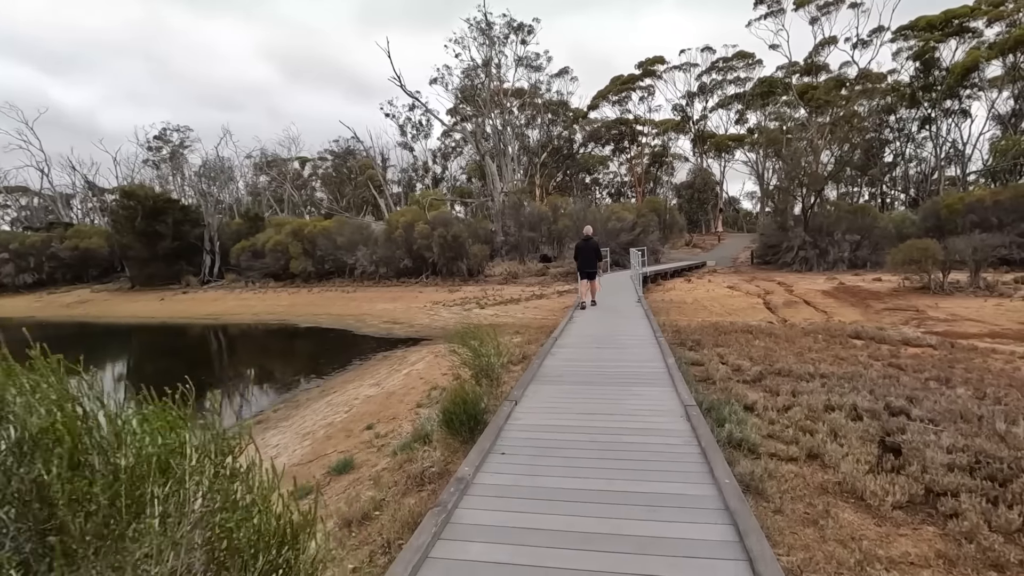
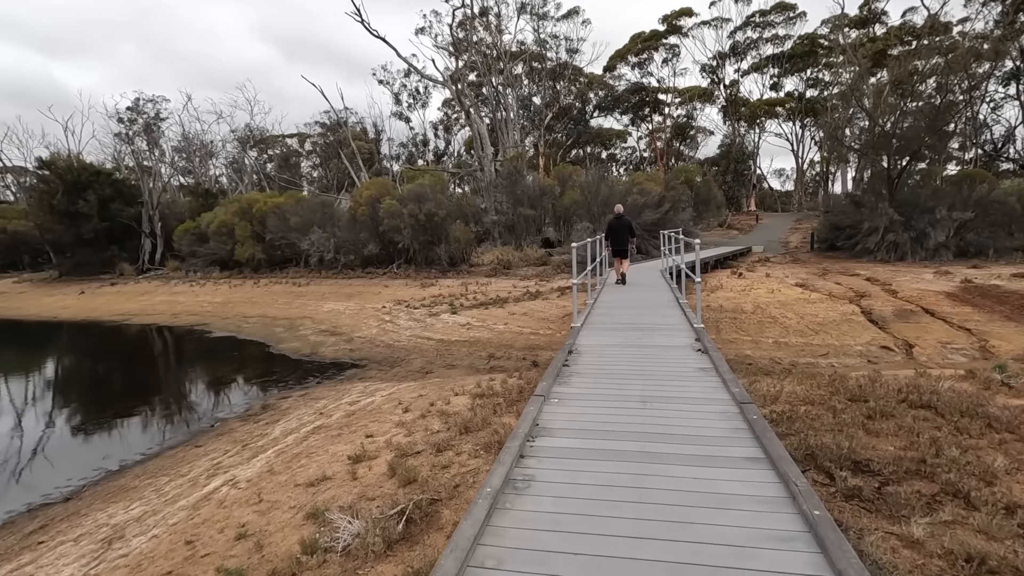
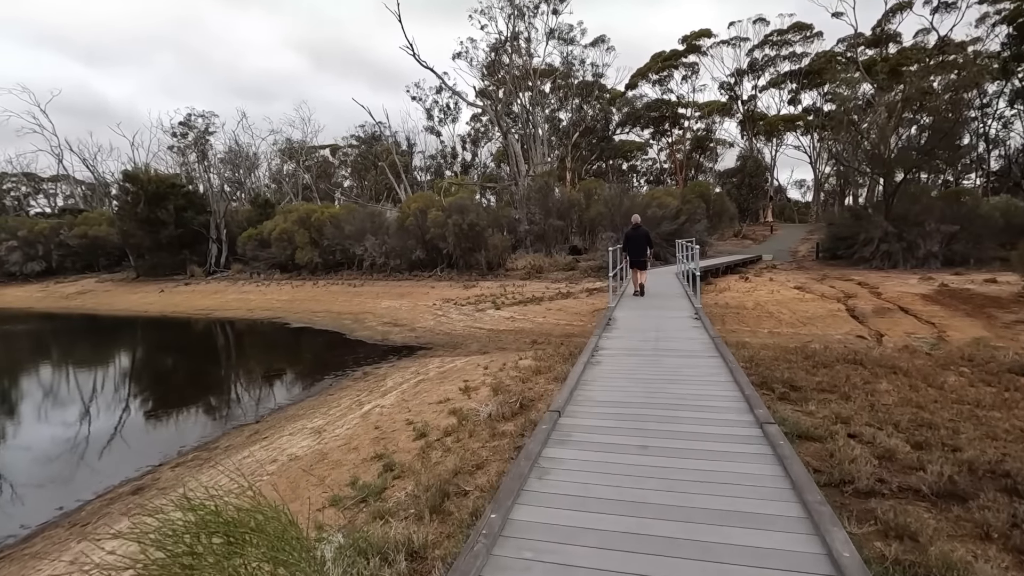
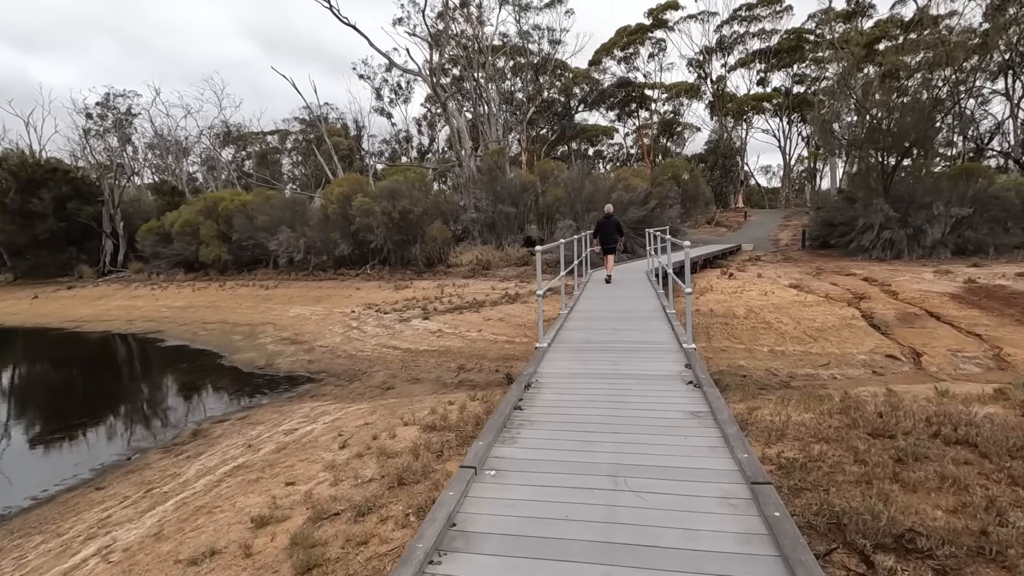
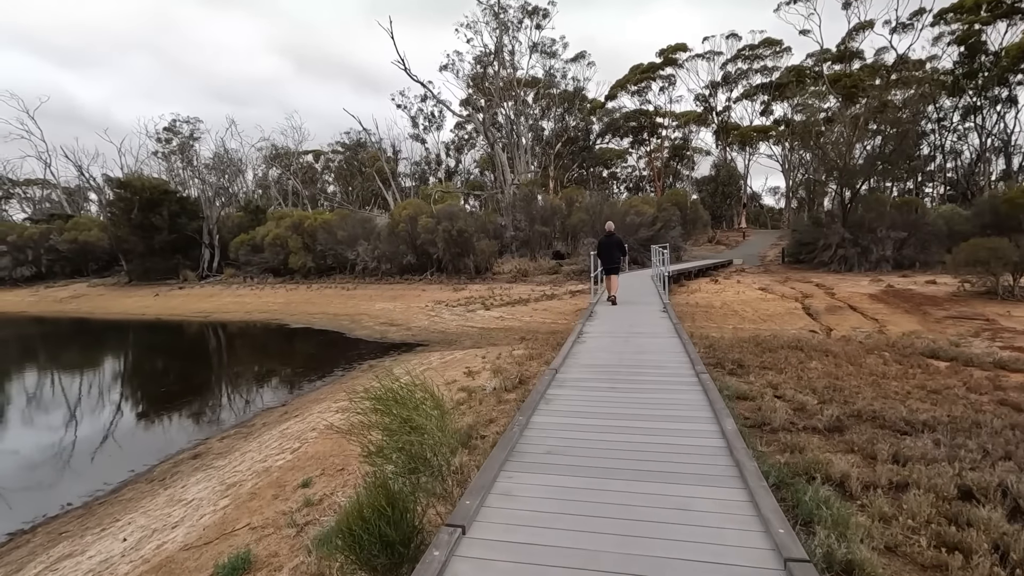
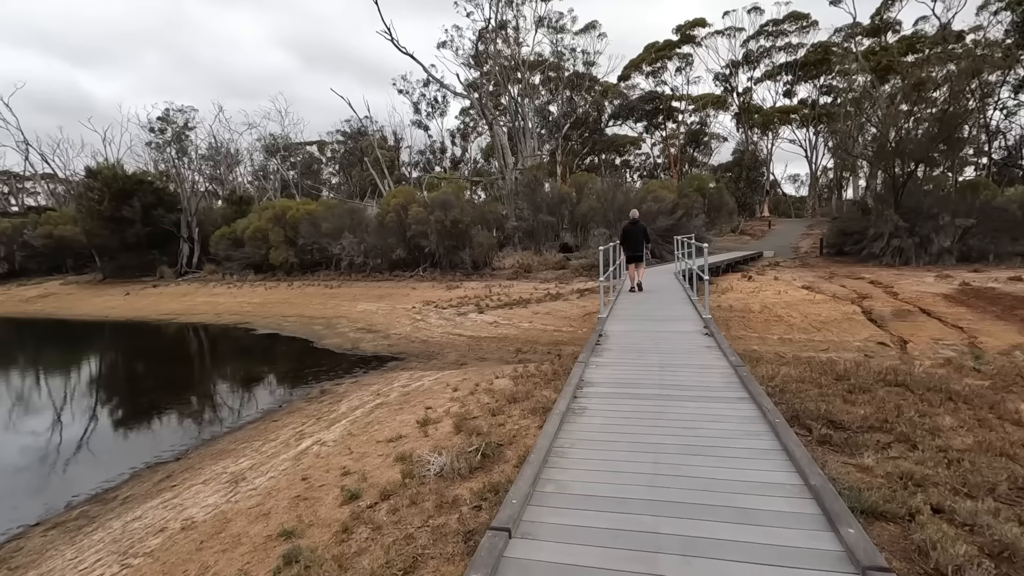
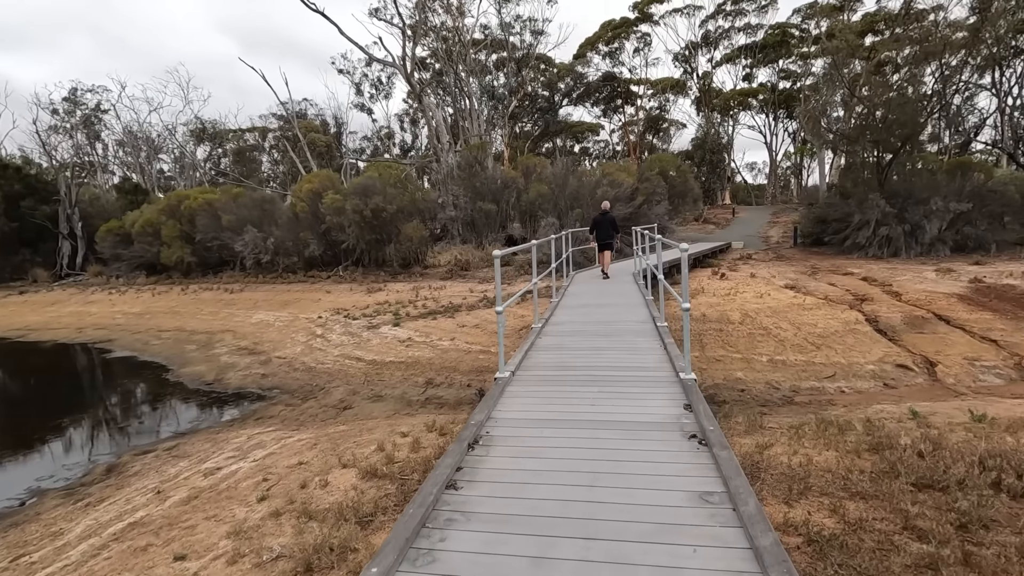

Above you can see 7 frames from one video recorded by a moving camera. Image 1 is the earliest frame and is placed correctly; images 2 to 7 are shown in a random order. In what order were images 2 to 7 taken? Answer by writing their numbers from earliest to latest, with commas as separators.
5, 3, 6, 2, 4, 7
